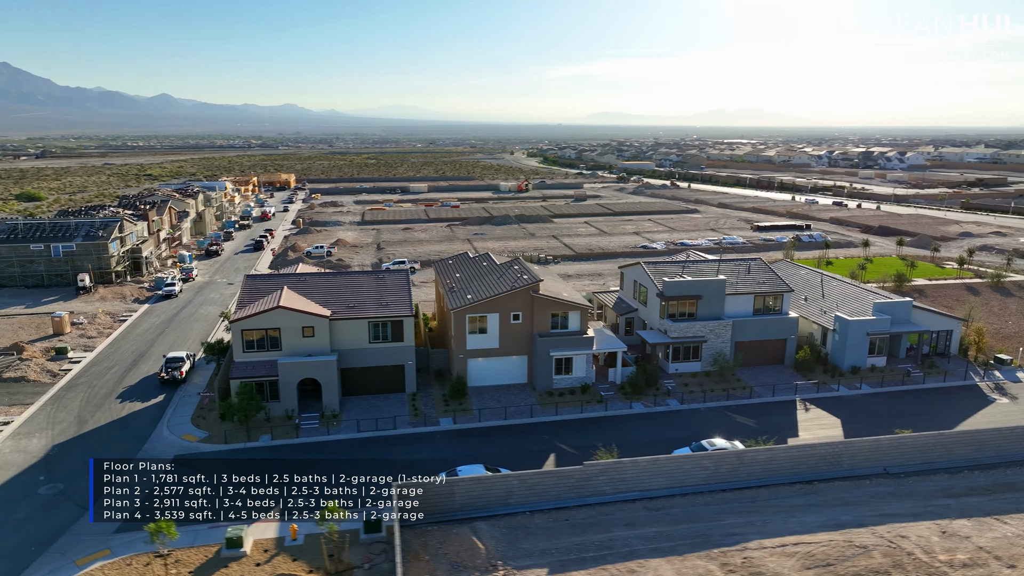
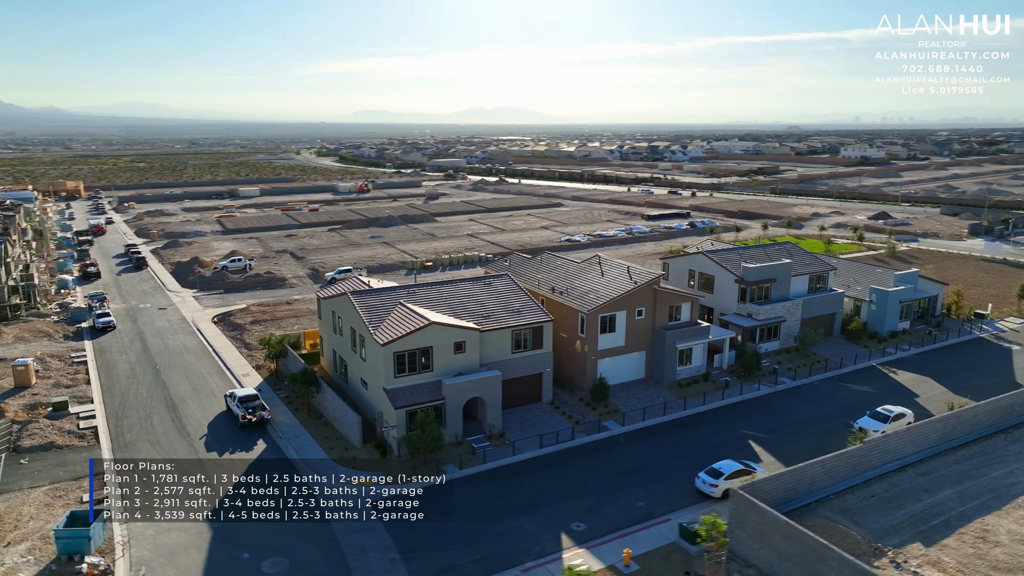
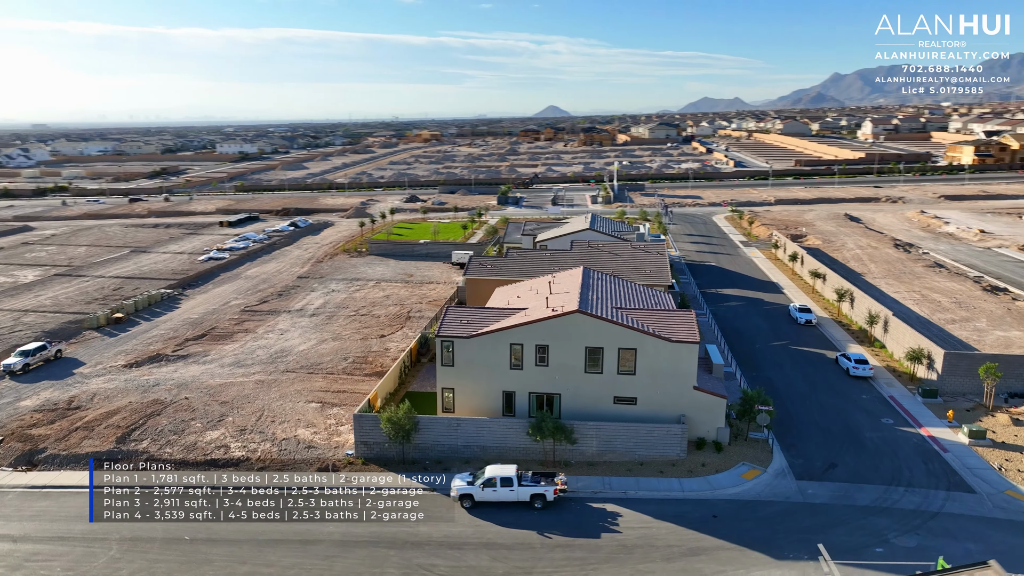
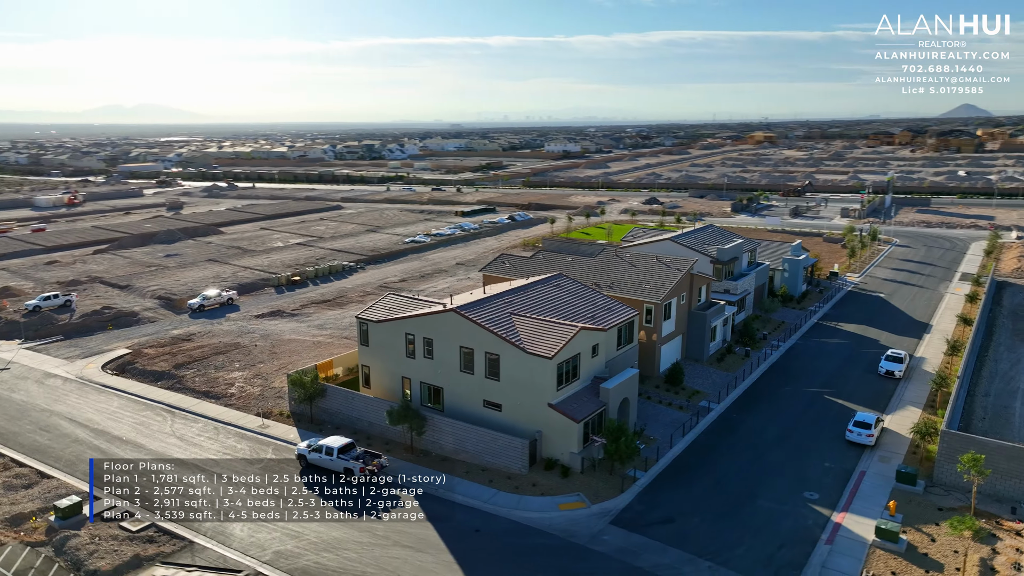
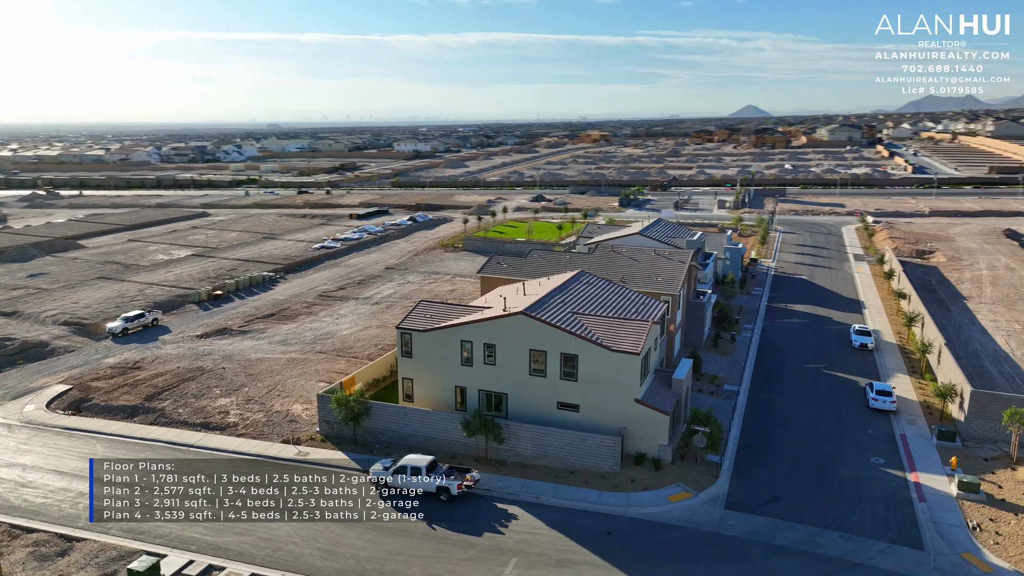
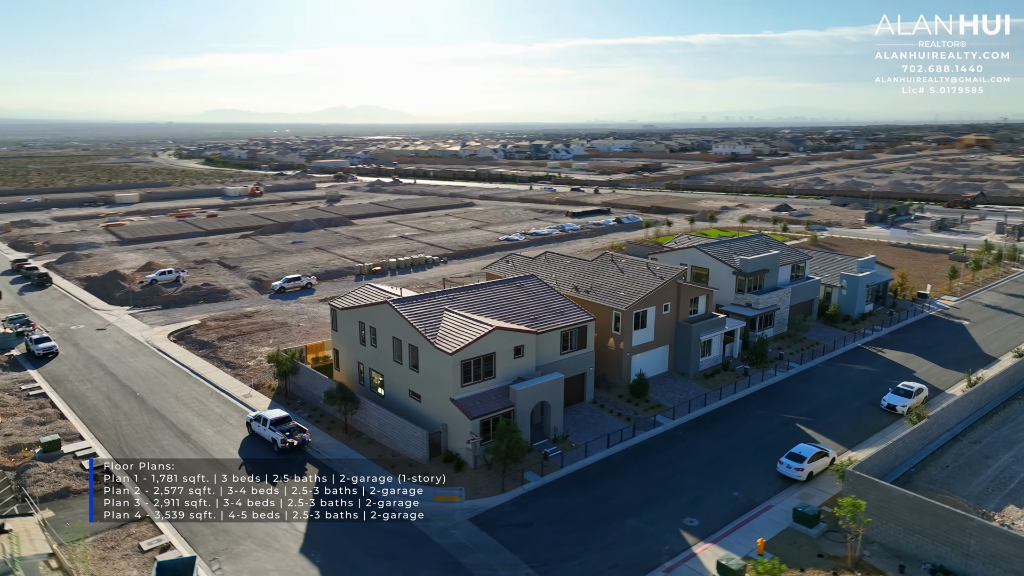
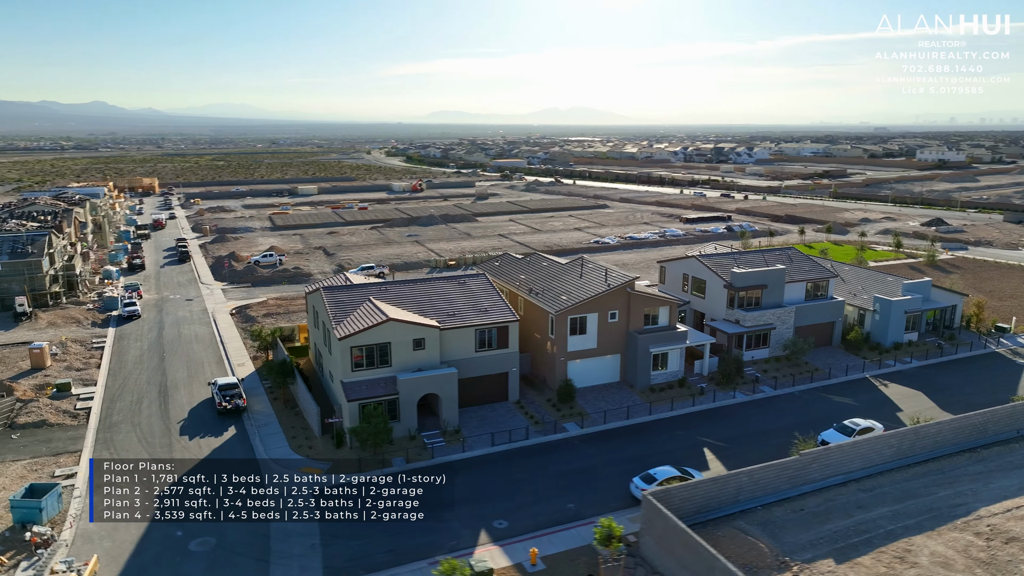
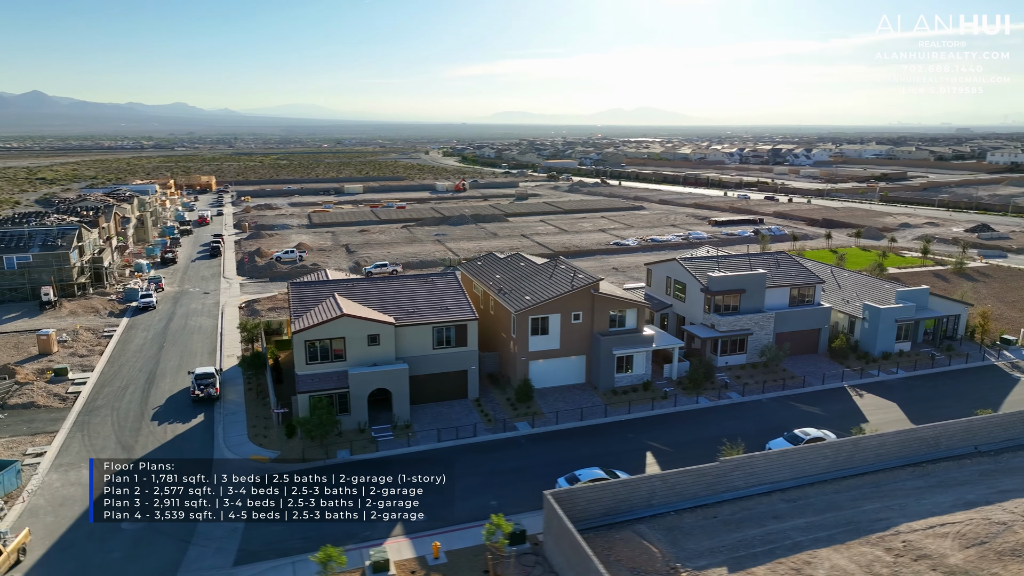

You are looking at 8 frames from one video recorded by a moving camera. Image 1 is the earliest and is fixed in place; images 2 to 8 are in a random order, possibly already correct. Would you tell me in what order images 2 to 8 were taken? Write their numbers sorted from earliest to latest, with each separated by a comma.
8, 7, 2, 6, 4, 5, 3
